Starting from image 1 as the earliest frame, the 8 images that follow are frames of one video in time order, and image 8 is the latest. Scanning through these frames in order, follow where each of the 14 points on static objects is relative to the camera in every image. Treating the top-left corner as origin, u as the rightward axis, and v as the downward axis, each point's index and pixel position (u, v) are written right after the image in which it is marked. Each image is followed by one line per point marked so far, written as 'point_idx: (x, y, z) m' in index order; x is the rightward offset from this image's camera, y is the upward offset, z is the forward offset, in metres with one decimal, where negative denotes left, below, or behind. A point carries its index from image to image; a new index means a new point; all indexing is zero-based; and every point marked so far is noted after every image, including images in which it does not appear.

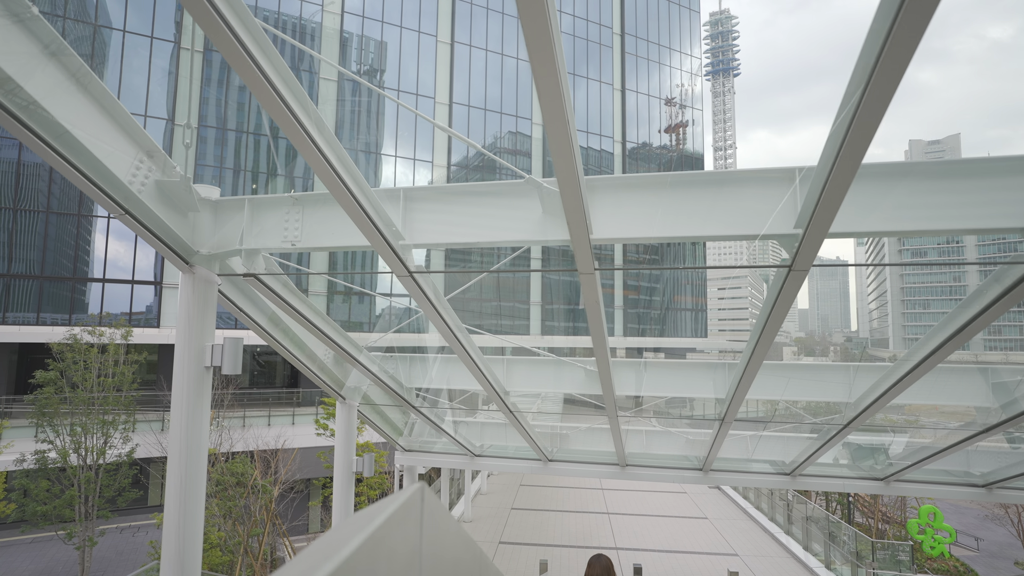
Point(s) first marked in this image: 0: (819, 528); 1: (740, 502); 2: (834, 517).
0: (+7.2, -5.6, +12.9) m
1: (+7.6, -7.0, +18.1) m
2: (+7.1, -5.0, +12.0) m
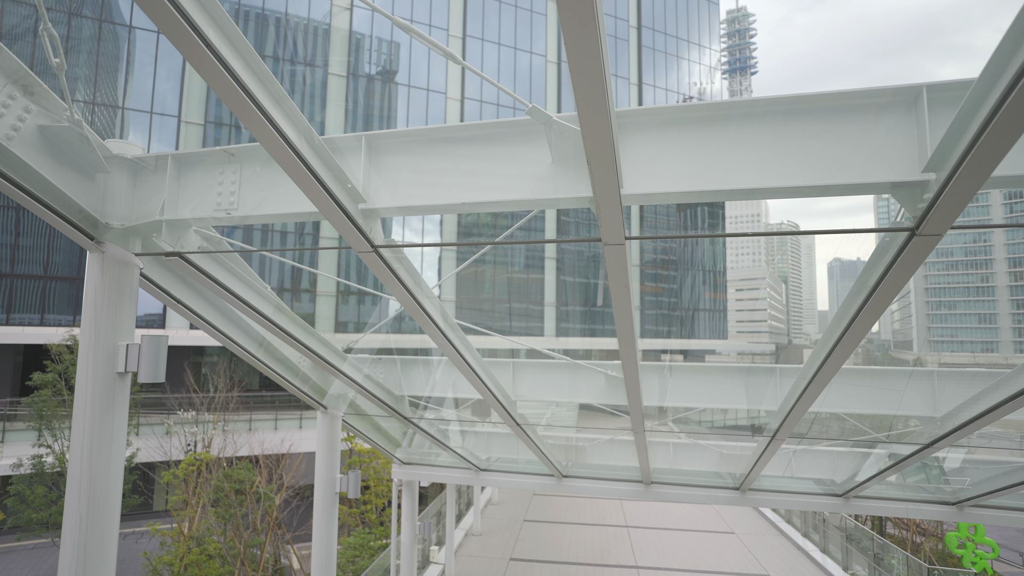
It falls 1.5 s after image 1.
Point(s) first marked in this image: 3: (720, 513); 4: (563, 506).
0: (+7.5, -5.6, +11.9) m
1: (+8.0, -7.0, +17.1) m
2: (+7.3, -4.9, +11.0) m
3: (+6.7, -7.2, +18.0) m
4: (+1.6, -7.0, +18.2) m
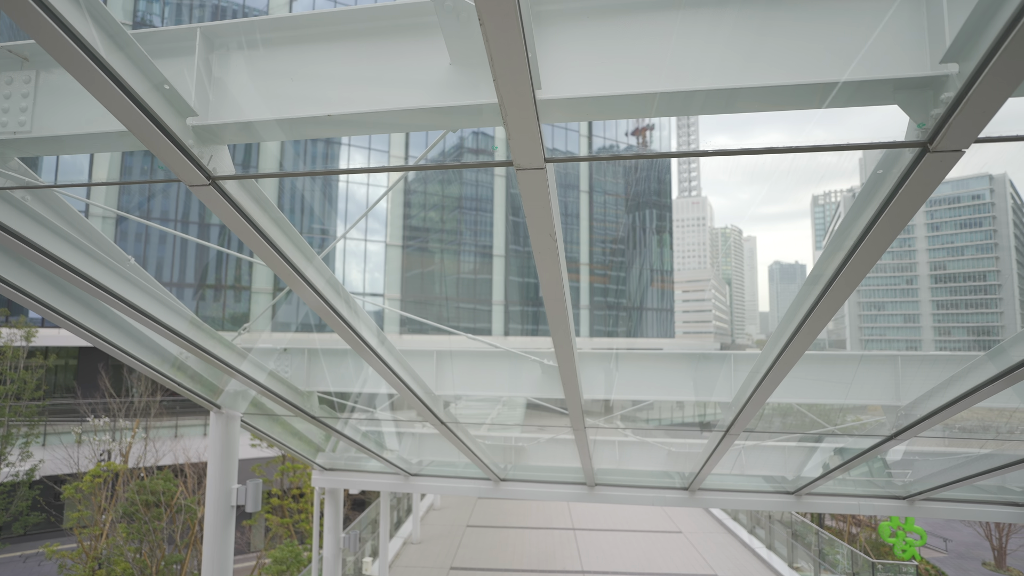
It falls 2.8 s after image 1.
0: (+6.3, -5.4, +11.9) m
1: (+6.3, -6.9, +17.1) m
2: (+6.2, -4.8, +11.0) m
3: (+5.0, -7.1, +17.9) m
4: (-0.2, -6.9, +17.6) m
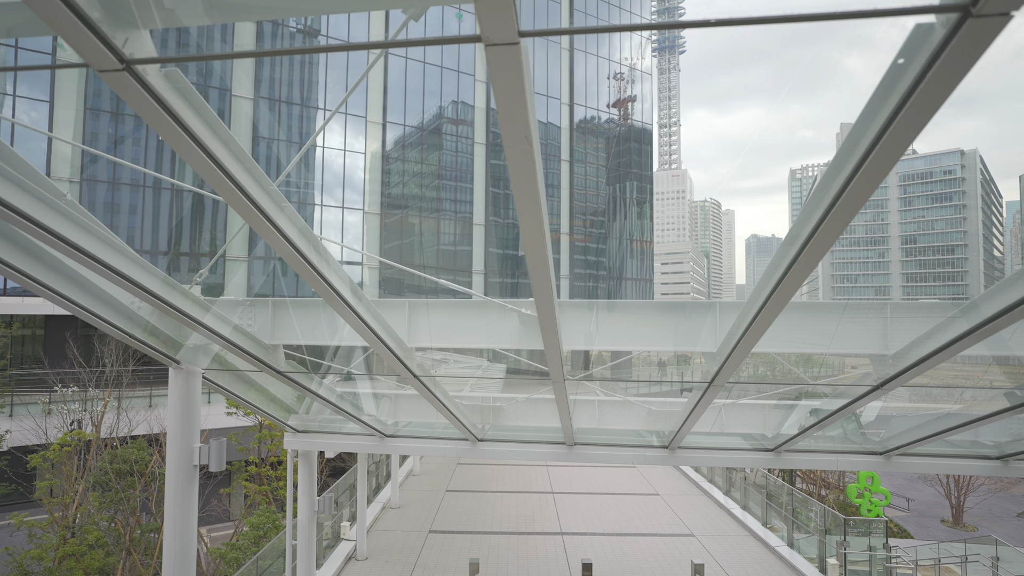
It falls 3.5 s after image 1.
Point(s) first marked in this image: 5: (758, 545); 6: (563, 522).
0: (+5.8, -4.7, +12.1) m
1: (+5.7, -5.9, +17.4) m
2: (+5.8, -4.1, +11.2) m
3: (+4.3, -6.0, +18.2) m
4: (-0.8, -5.9, +17.8) m
5: (+5.5, -5.7, +12.3) m
6: (+1.2, -5.7, +13.6) m
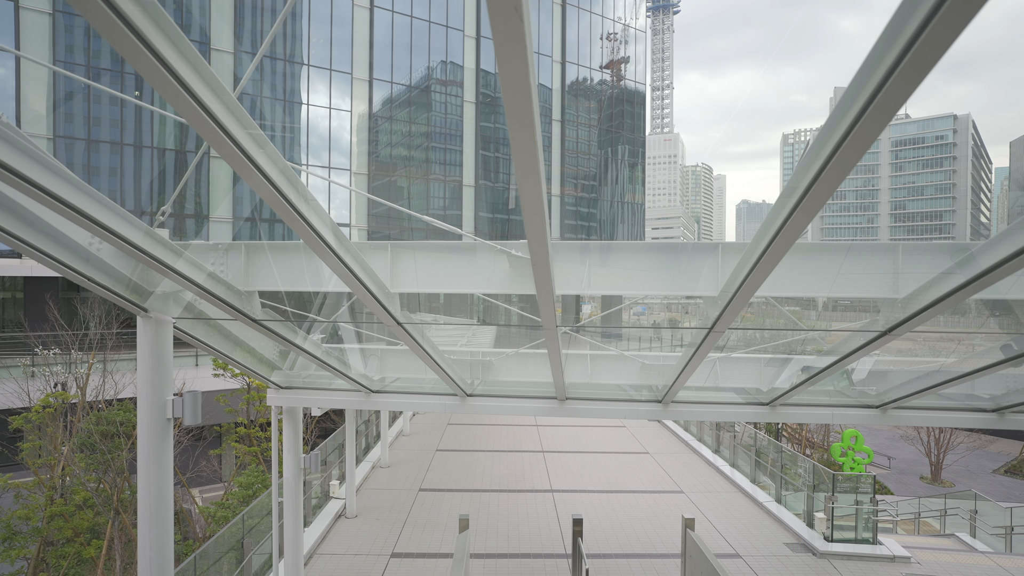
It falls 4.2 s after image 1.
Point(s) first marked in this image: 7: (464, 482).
0: (+5.6, -3.8, +12.2) m
1: (+5.4, -4.6, +17.6) m
2: (+5.6, -3.2, +11.3) m
3: (+4.0, -4.7, +18.4) m
4: (-1.1, -4.6, +17.8) m
5: (+5.3, -4.7, +12.5) m
6: (+1.0, -4.7, +13.7) m
7: (-1.1, -4.6, +13.1) m
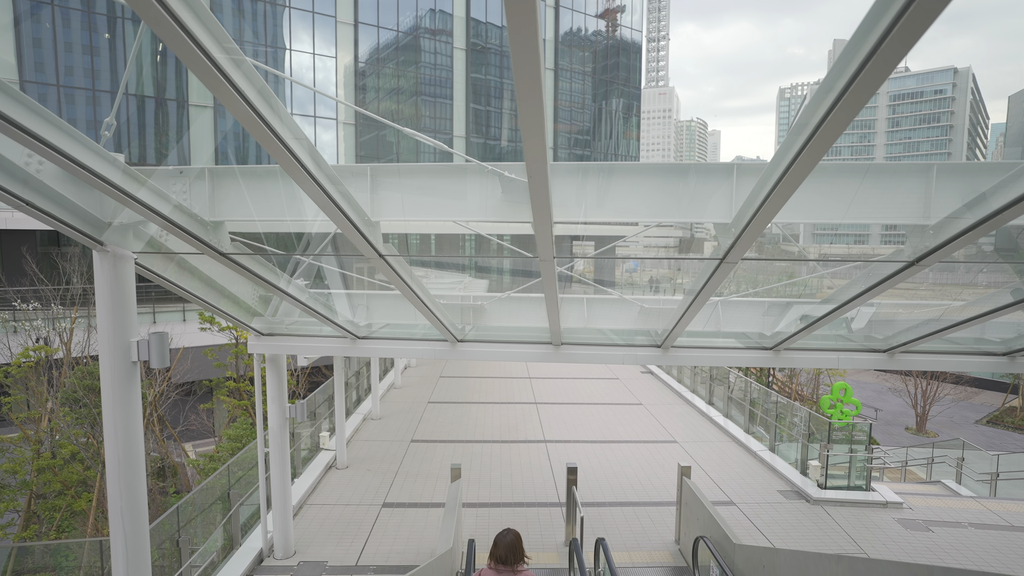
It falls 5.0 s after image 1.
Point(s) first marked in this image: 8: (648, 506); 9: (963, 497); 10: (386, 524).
0: (+5.5, -2.7, +12.3) m
1: (+5.2, -3.2, +17.7) m
2: (+5.5, -2.3, +11.3) m
3: (+3.8, -3.2, +18.5) m
4: (-1.3, -3.2, +17.8) m
5: (+5.1, -3.6, +12.6) m
6: (+0.9, -3.5, +13.7) m
7: (-1.2, -3.4, +13.2) m
8: (+2.5, -3.9, +10.0) m
9: (+8.8, -4.0, +10.8) m
10: (-2.0, -3.7, +8.8) m
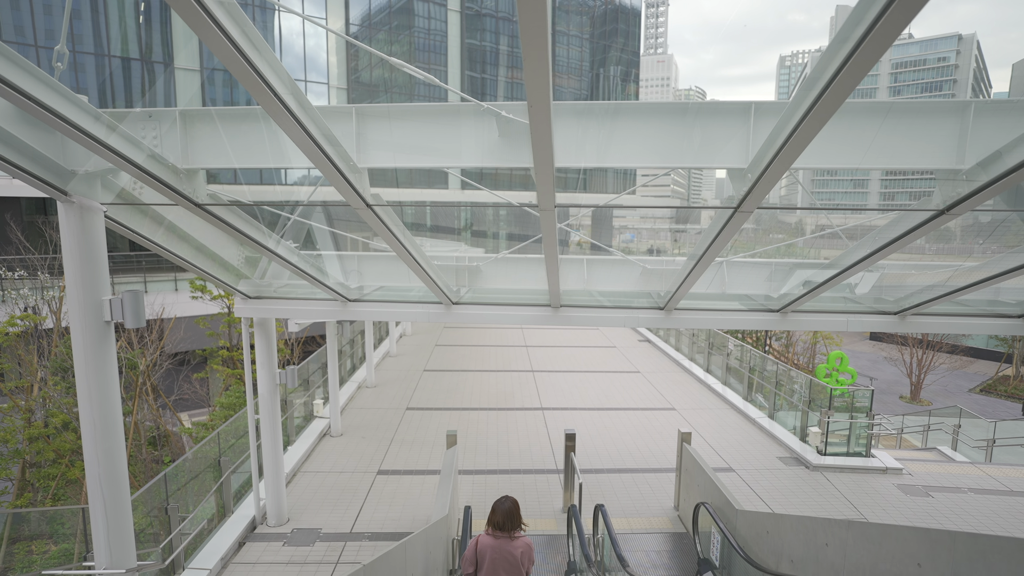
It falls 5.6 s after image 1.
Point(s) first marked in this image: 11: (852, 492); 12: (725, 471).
0: (+5.4, -2.0, +12.3) m
1: (+5.1, -2.2, +17.7) m
2: (+5.4, -1.6, +11.3) m
3: (+3.7, -2.2, +18.5) m
4: (-1.4, -2.2, +17.8) m
5: (+5.1, -2.9, +12.7) m
6: (+0.8, -2.8, +13.8) m
7: (-1.3, -2.7, +13.2) m
8: (+2.4, -3.3, +10.1) m
9: (+8.7, -3.4, +10.9) m
10: (-2.1, -3.2, +8.8) m
11: (+5.7, -3.4, +9.3) m
12: (+3.8, -3.3, +10.0) m
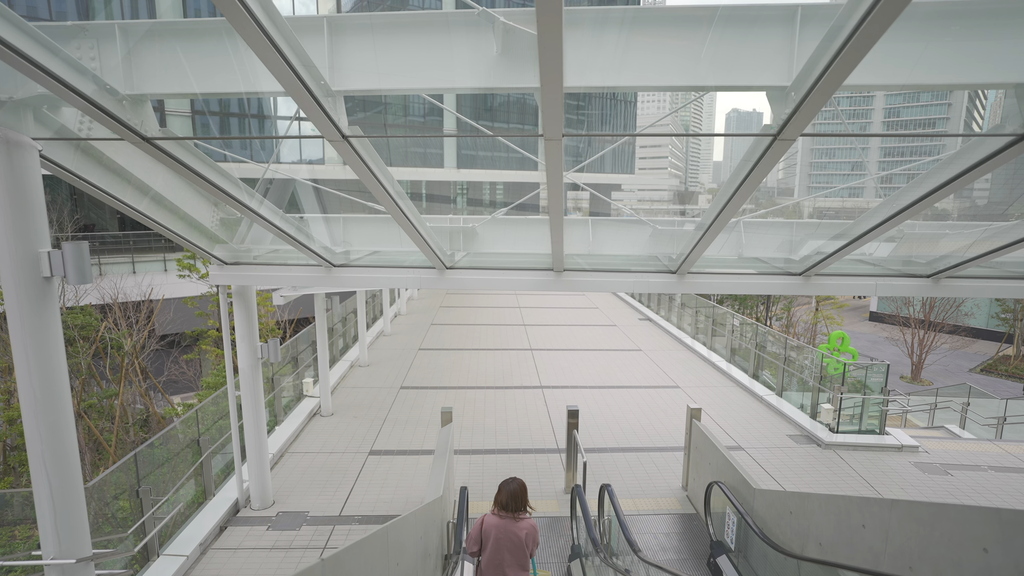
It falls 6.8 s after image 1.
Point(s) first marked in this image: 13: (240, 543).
0: (+5.3, -1.6, +12.2) m
1: (+5.0, -1.6, +17.6) m
2: (+5.3, -1.2, +11.1) m
3: (+3.6, -1.6, +18.3) m
4: (-1.5, -1.6, +17.7) m
5: (+5.0, -2.5, +12.6) m
6: (+0.7, -2.3, +13.7) m
7: (-1.4, -2.2, +13.1) m
8: (+2.3, -3.0, +10.0) m
9: (+8.6, -3.0, +10.8) m
10: (-2.1, -2.9, +8.8) m
11: (+5.6, -3.1, +9.2) m
12: (+3.7, -2.9, +9.9) m
13: (-3.4, -3.2, +7.0) m
